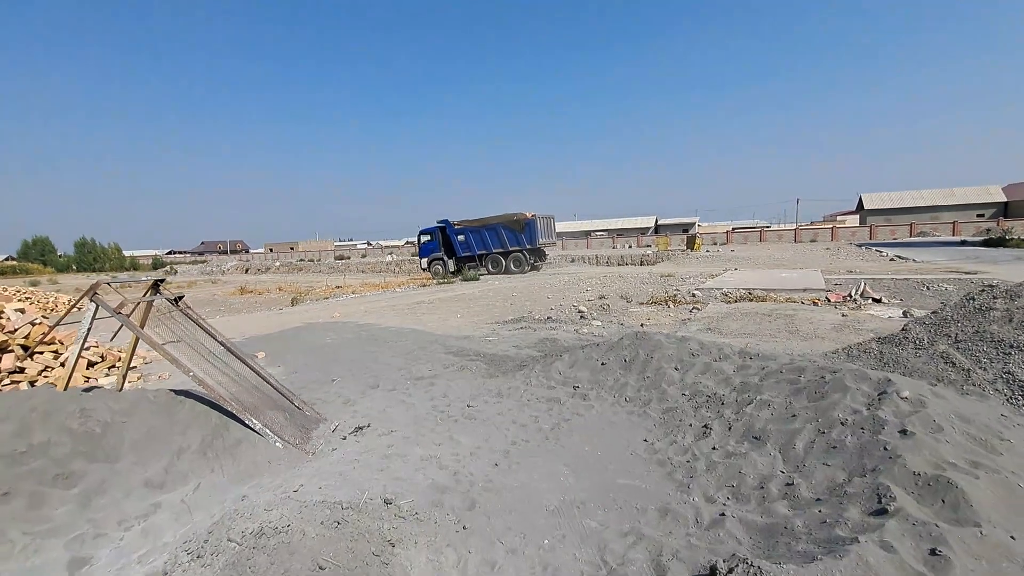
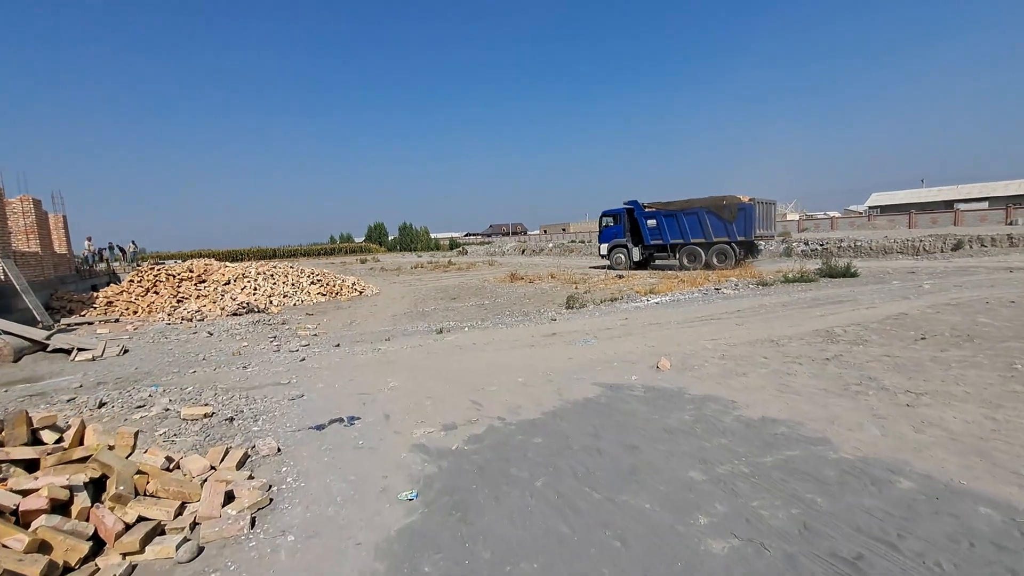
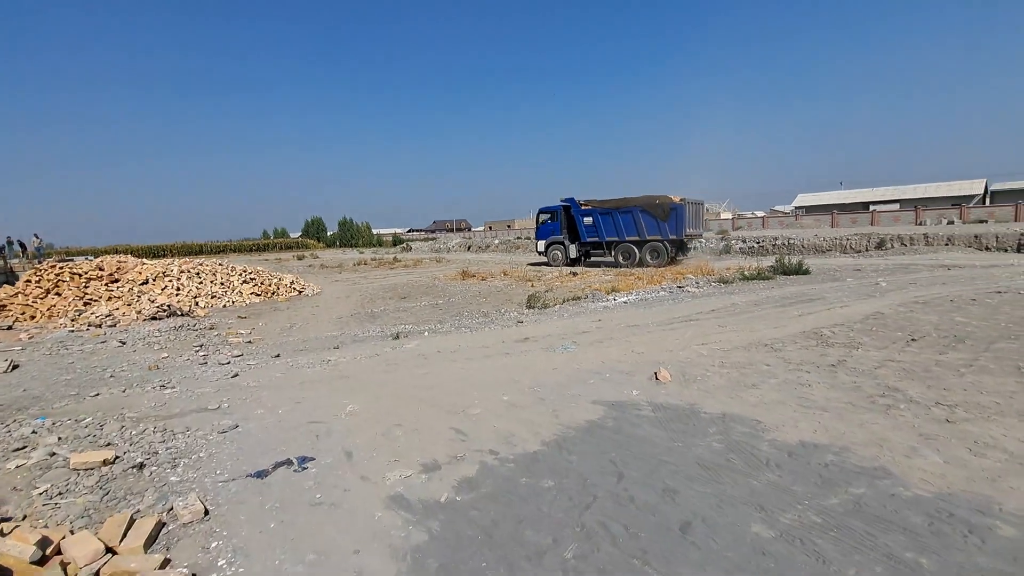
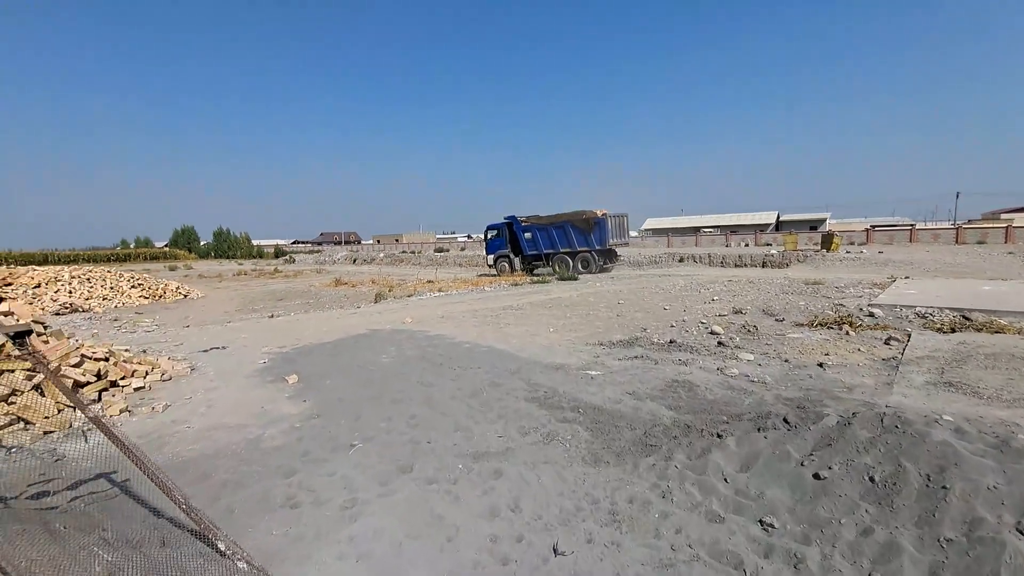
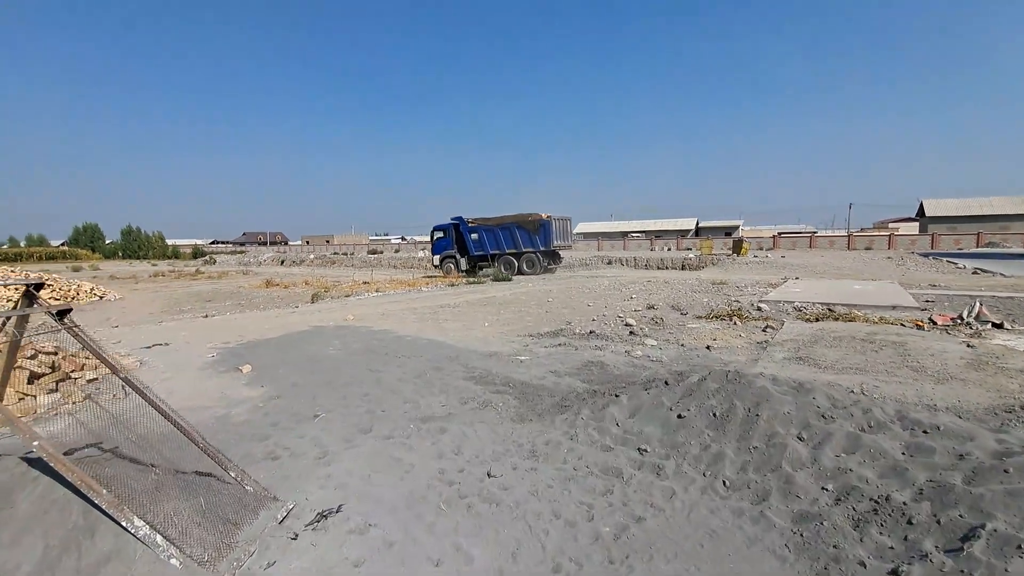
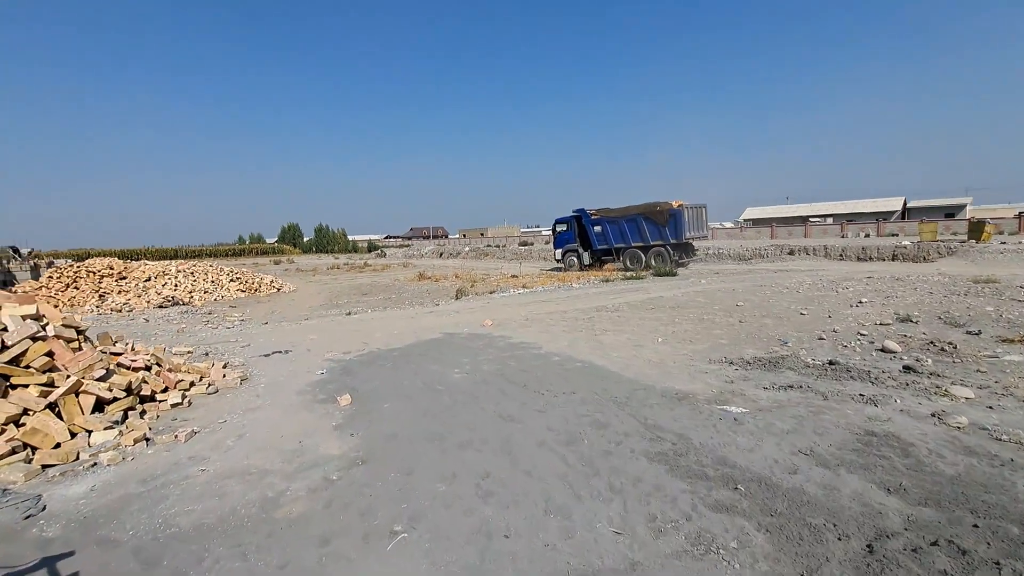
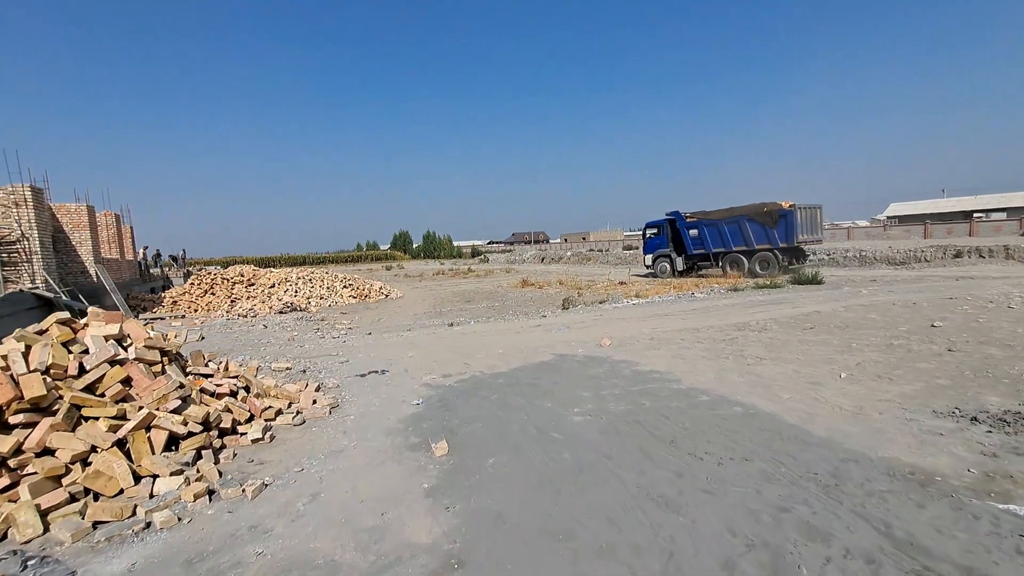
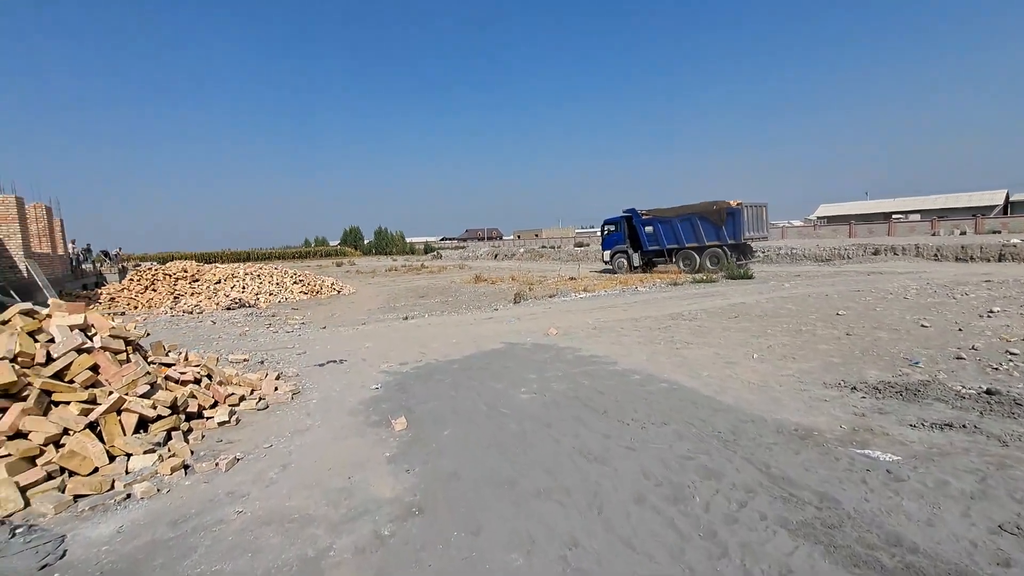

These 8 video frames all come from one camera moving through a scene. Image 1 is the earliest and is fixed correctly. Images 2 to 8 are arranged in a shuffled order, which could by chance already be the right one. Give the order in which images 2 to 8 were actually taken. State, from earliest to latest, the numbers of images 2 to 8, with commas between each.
5, 4, 6, 8, 7, 2, 3
